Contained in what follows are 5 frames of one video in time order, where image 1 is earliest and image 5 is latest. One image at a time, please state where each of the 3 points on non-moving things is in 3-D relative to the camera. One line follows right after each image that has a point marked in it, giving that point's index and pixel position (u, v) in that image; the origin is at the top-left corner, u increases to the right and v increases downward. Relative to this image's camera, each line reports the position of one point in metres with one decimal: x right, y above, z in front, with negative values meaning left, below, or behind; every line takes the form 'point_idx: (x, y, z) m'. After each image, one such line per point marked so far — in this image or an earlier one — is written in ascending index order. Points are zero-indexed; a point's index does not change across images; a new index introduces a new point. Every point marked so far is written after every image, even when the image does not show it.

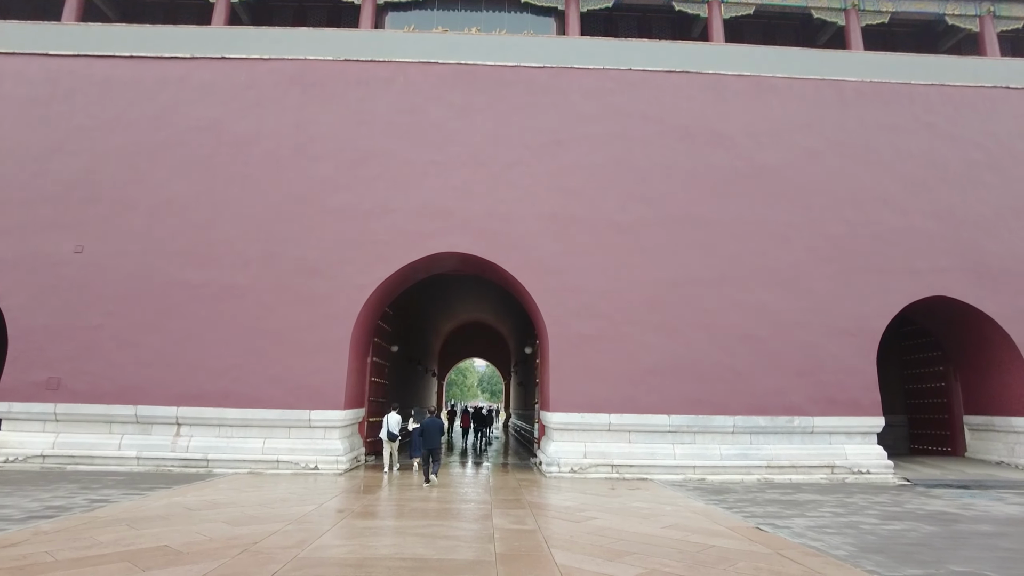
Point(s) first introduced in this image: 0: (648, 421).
0: (+2.2, -2.1, +10.4) m
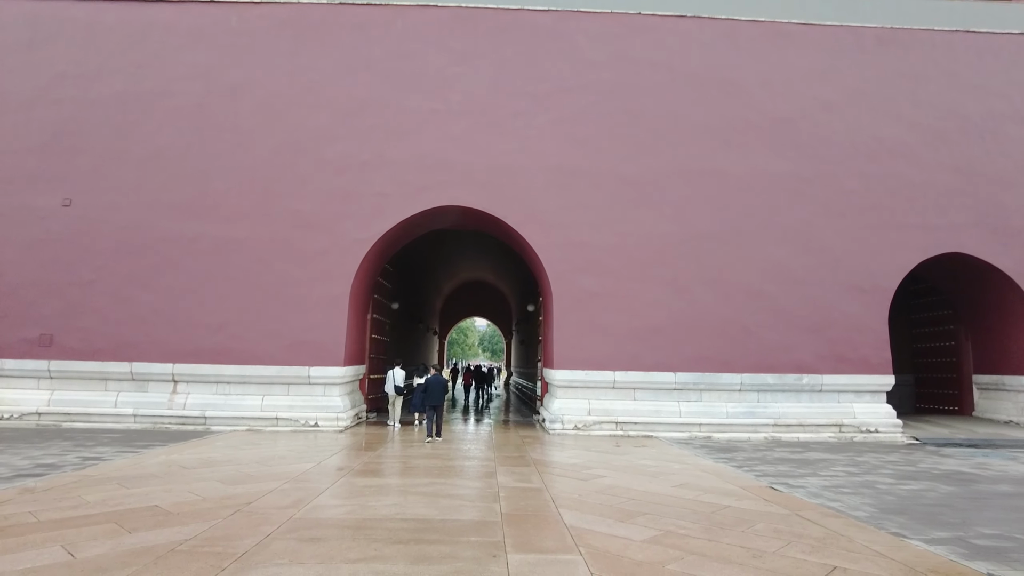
0: (+2.2, -1.4, +10.2) m
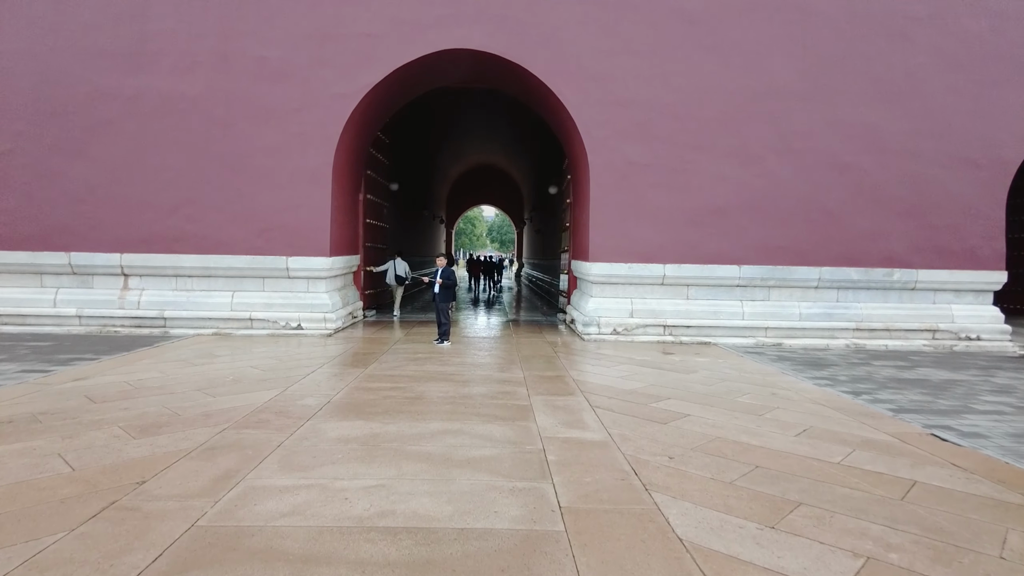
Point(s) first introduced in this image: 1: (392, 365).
0: (+2.5, +0.2, +8.3) m
1: (-1.0, -0.7, +5.8) m
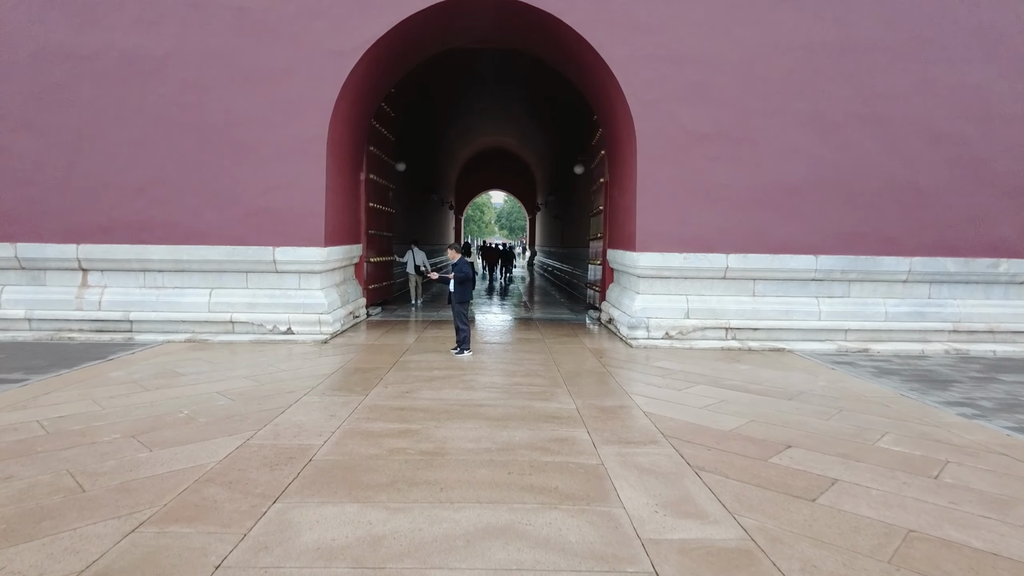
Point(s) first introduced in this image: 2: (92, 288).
0: (+2.9, +0.2, +6.9) m
1: (-0.7, -0.7, +4.4) m
2: (-4.5, 0.0, +7.0) m
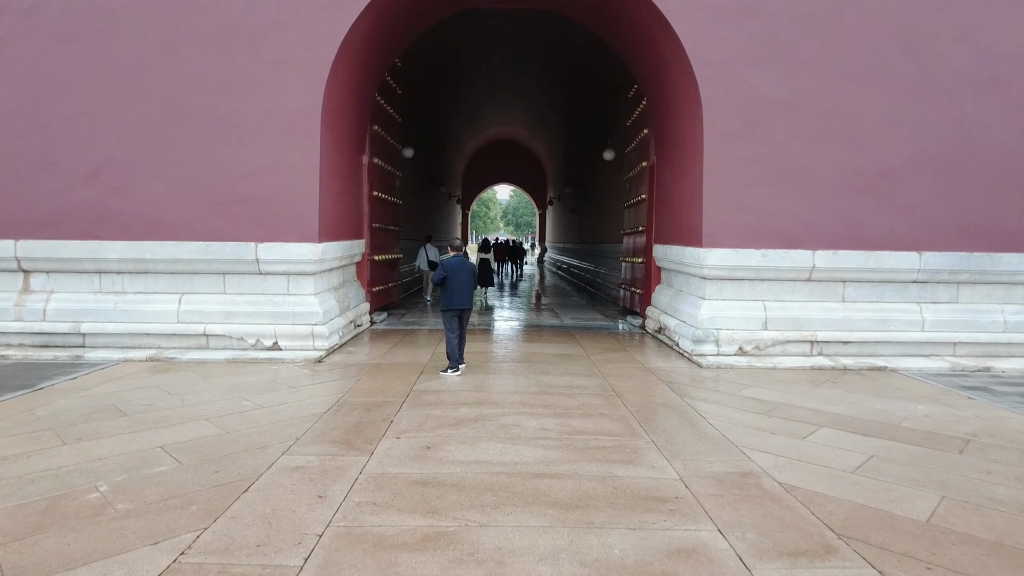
0: (+3.2, +0.2, +5.6) m
1: (-0.4, -0.8, +3.2) m
2: (-4.2, 0.0, +5.7) m
